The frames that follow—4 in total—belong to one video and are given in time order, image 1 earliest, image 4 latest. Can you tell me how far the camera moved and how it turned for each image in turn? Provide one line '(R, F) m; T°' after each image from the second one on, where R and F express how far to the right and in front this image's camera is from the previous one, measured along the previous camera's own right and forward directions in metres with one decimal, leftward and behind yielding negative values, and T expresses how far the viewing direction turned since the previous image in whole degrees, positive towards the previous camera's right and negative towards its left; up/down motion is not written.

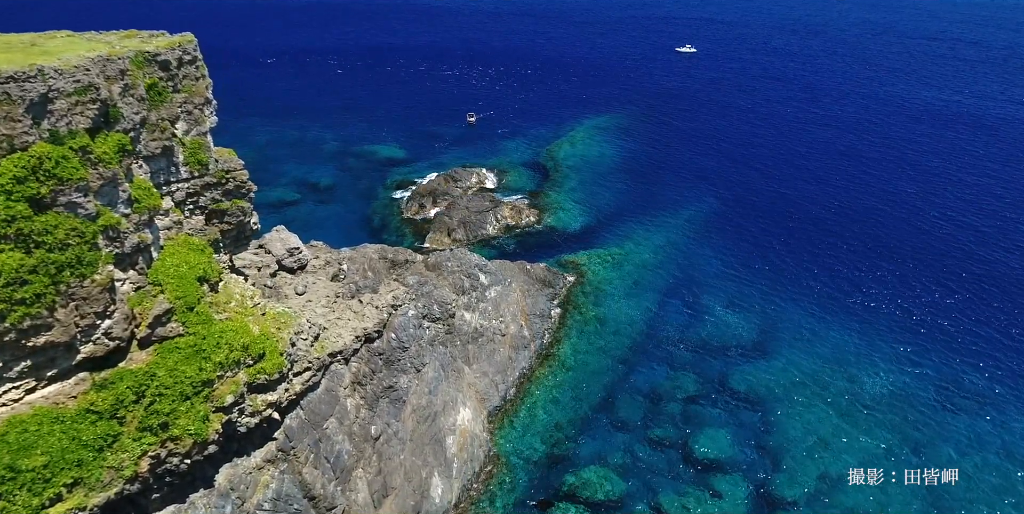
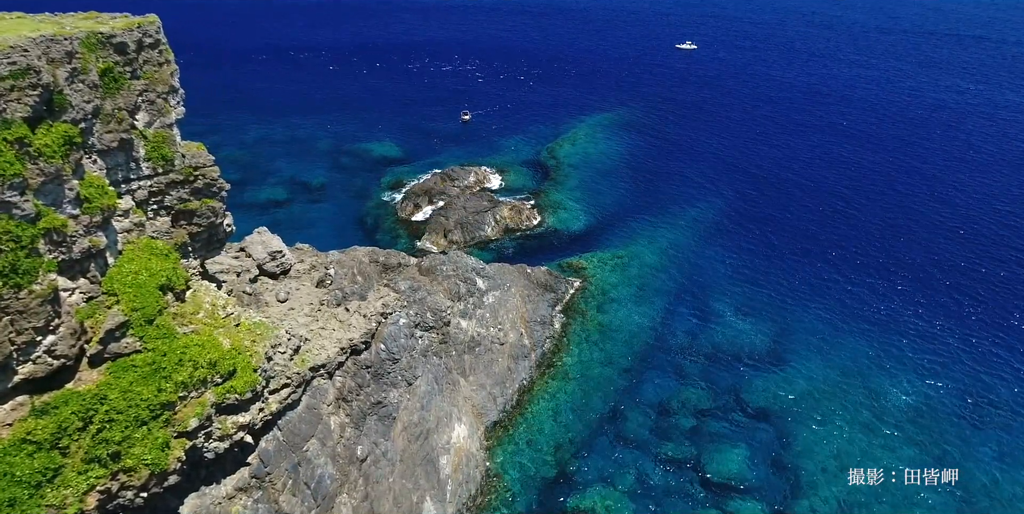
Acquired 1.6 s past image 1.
(0.0, +3.2) m; 0°
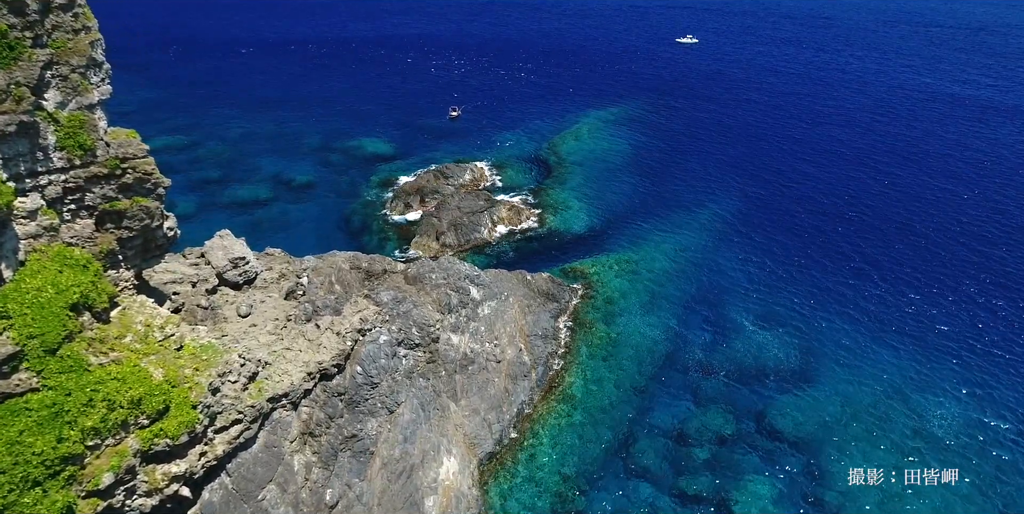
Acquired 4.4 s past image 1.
(+0.1, +5.3) m; 0°
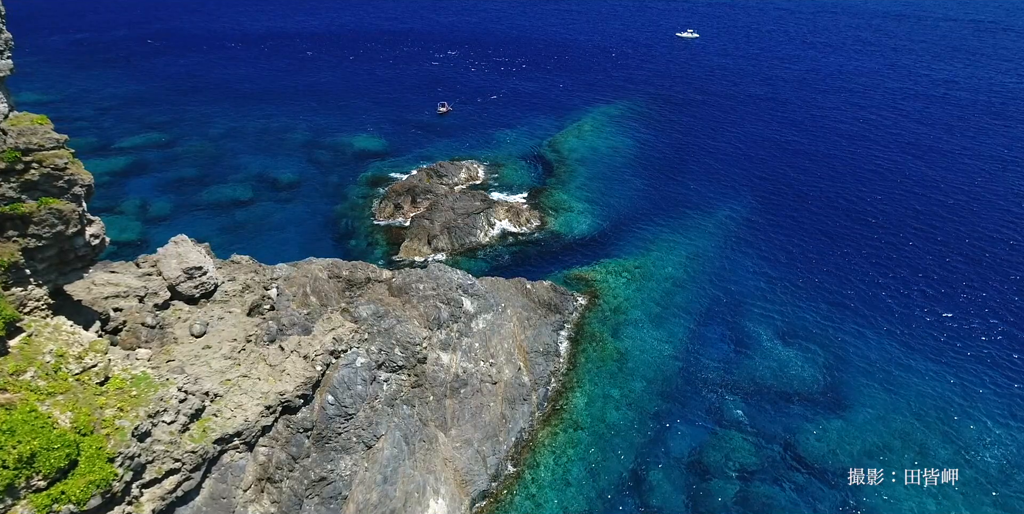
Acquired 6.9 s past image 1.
(+0.1, +4.7) m; 0°
